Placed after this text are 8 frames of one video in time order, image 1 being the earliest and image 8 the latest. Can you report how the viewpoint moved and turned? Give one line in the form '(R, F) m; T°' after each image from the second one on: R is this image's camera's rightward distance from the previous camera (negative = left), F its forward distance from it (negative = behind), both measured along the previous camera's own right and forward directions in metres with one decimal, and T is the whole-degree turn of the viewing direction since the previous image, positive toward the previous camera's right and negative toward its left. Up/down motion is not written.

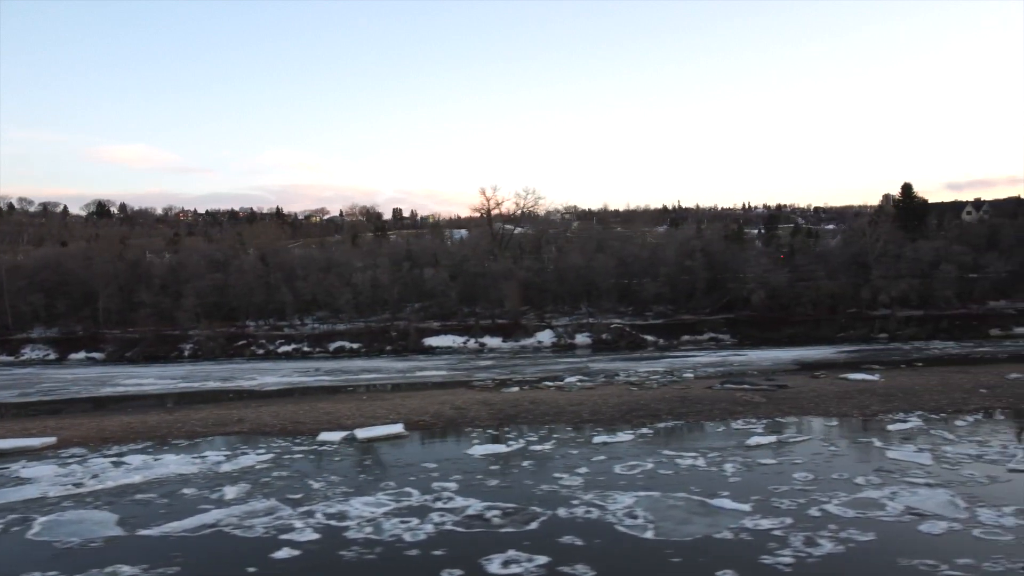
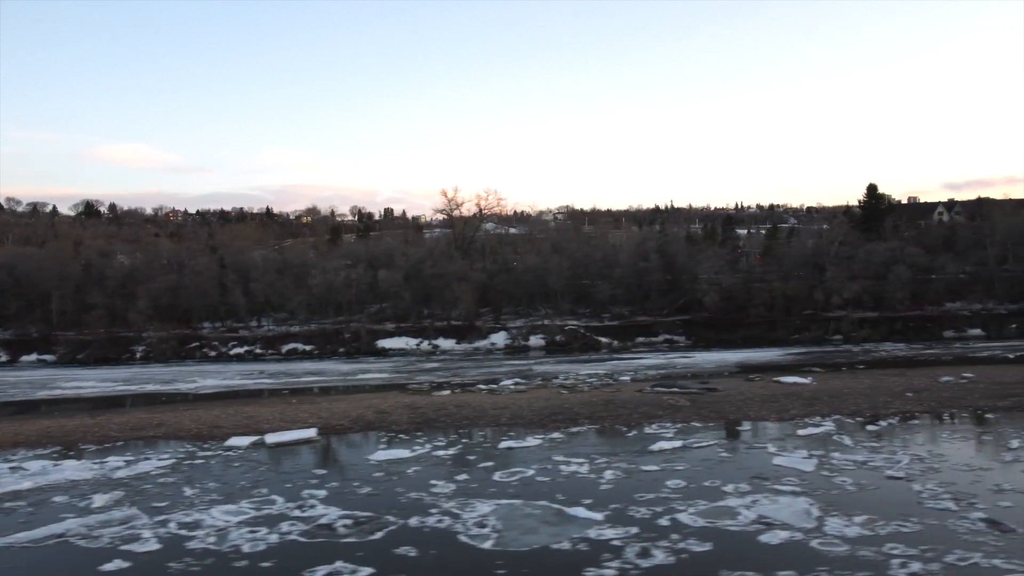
(+2.2, +0.1) m; 0°
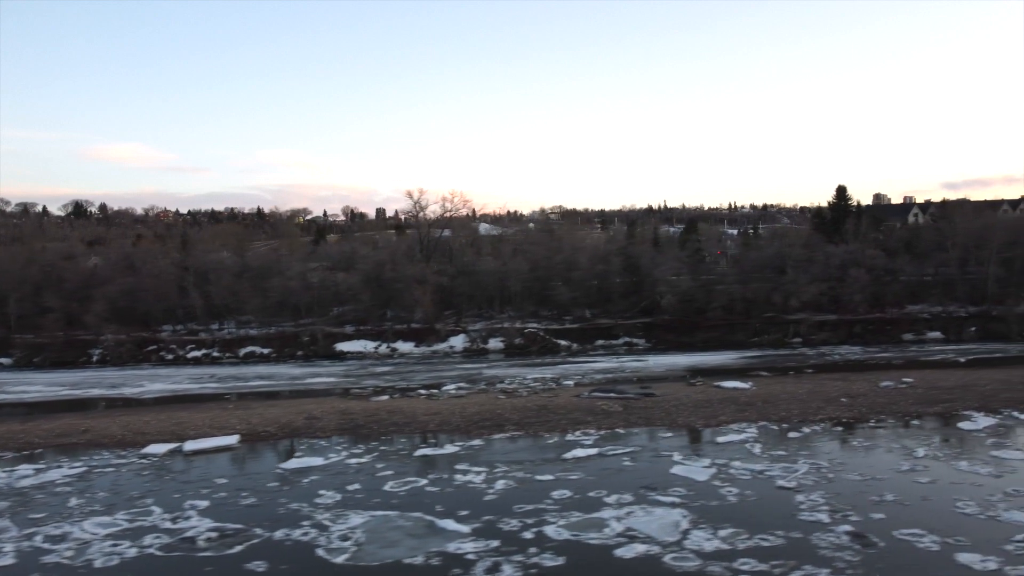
(+1.9, +0.1) m; 0°
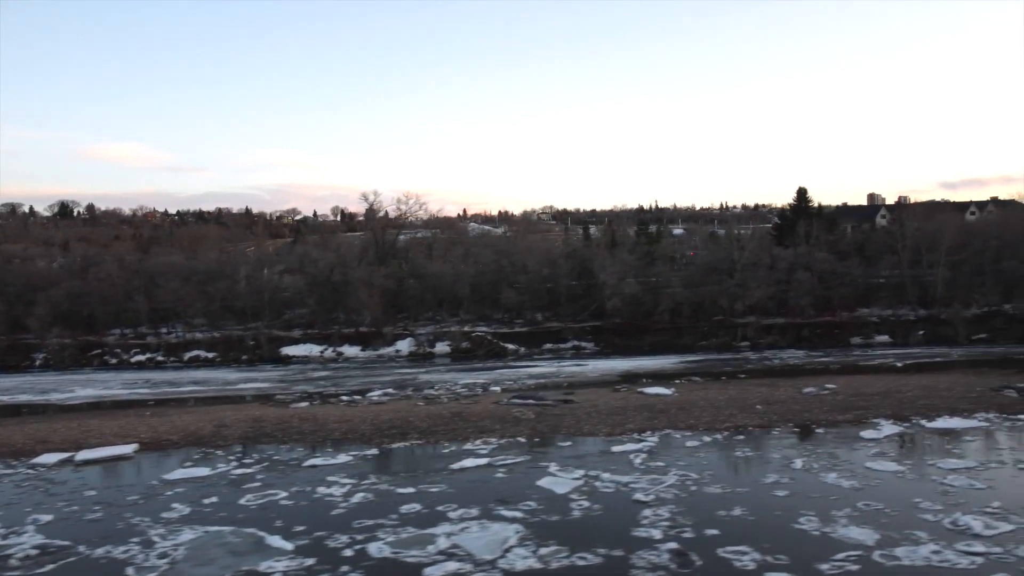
(+2.5, +0.2) m; 0°
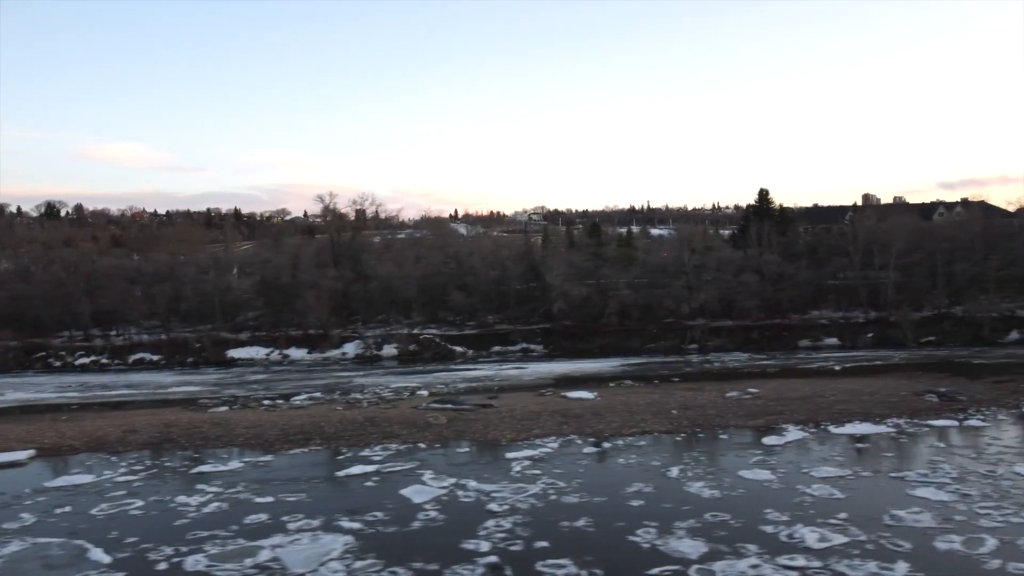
(+2.4, +0.2) m; 0°
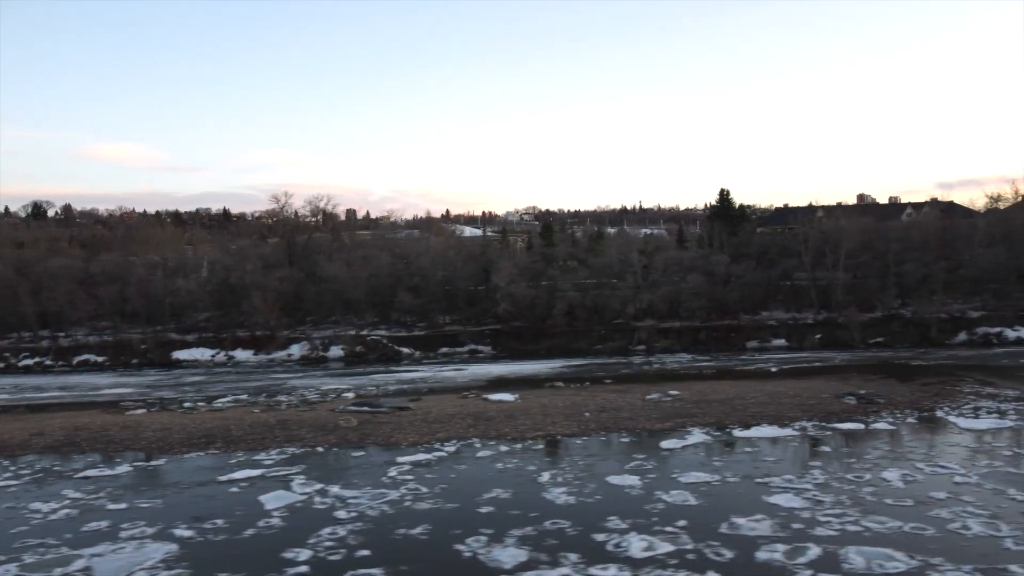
(+2.4, +0.2) m; 0°
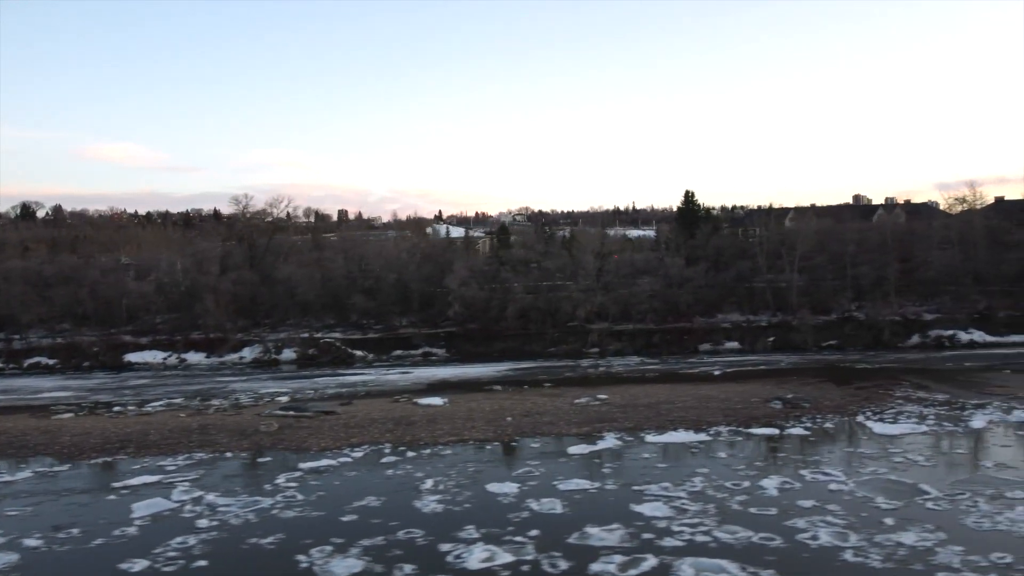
(+2.2, +0.1) m; 0°
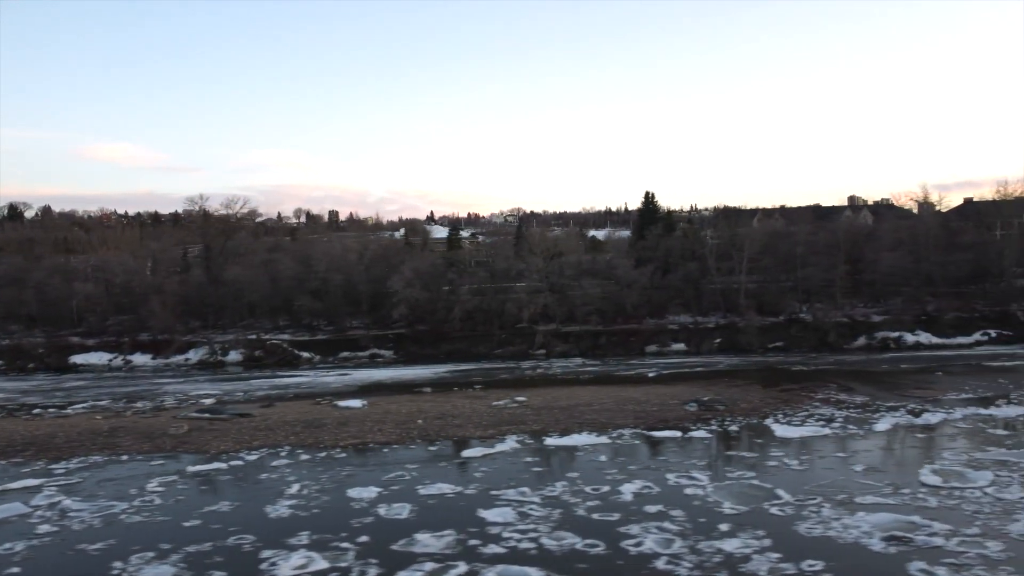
(+2.4, +0.1) m; 0°
